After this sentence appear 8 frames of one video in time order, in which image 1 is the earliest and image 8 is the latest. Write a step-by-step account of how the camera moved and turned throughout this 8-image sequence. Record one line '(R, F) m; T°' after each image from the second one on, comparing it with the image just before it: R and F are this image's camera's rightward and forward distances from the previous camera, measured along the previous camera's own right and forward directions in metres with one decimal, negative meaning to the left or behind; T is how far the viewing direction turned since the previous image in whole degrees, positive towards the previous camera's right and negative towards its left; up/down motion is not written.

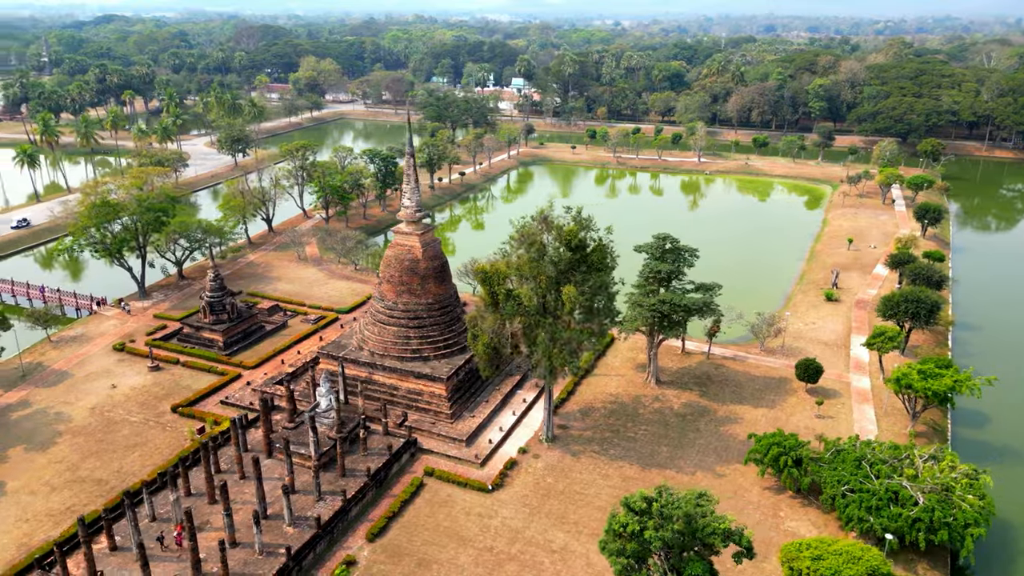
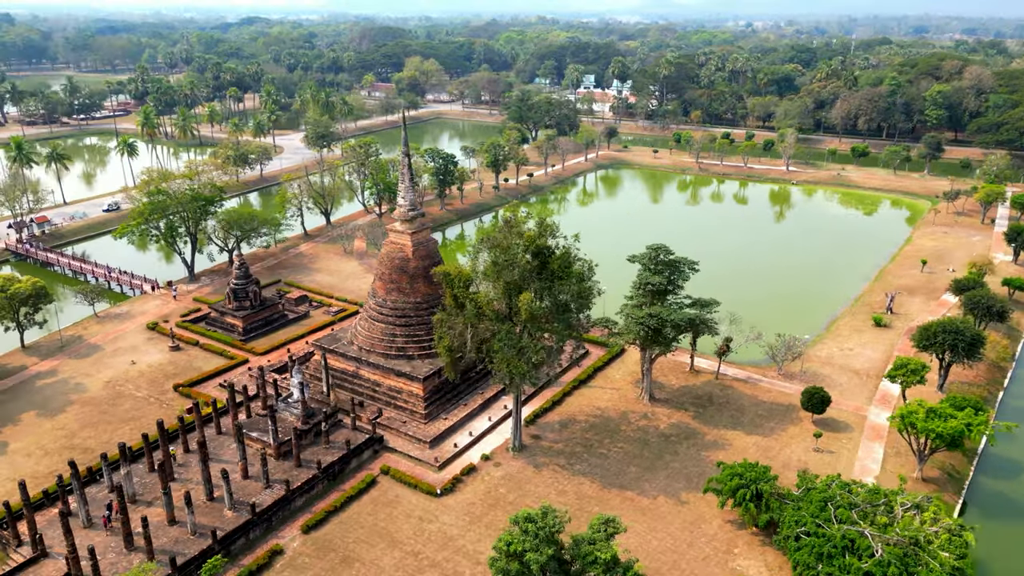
(+5.0, +0.9) m; -9°
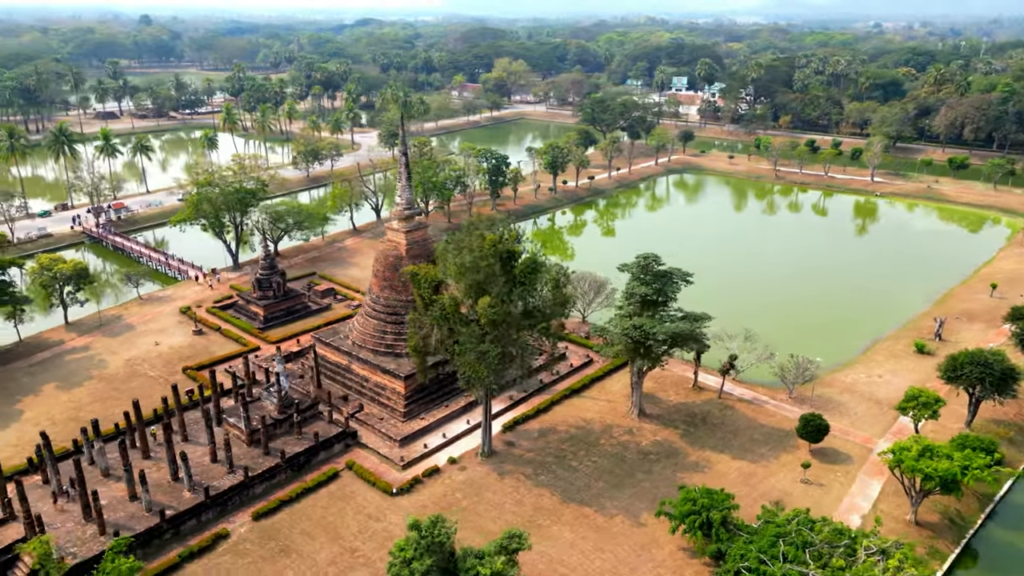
(+4.3, +0.7) m; -8°
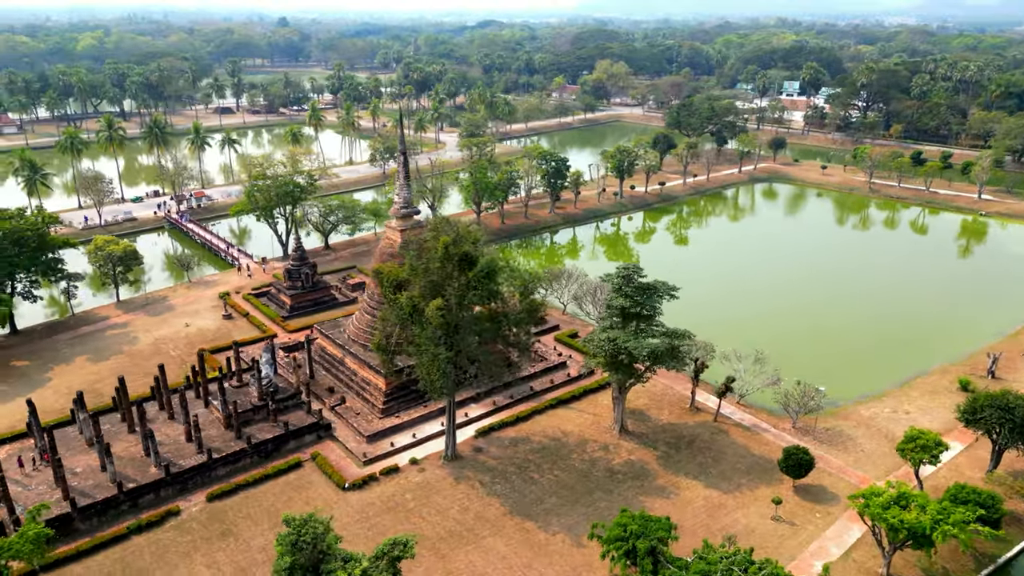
(+4.9, +0.8) m; -9°
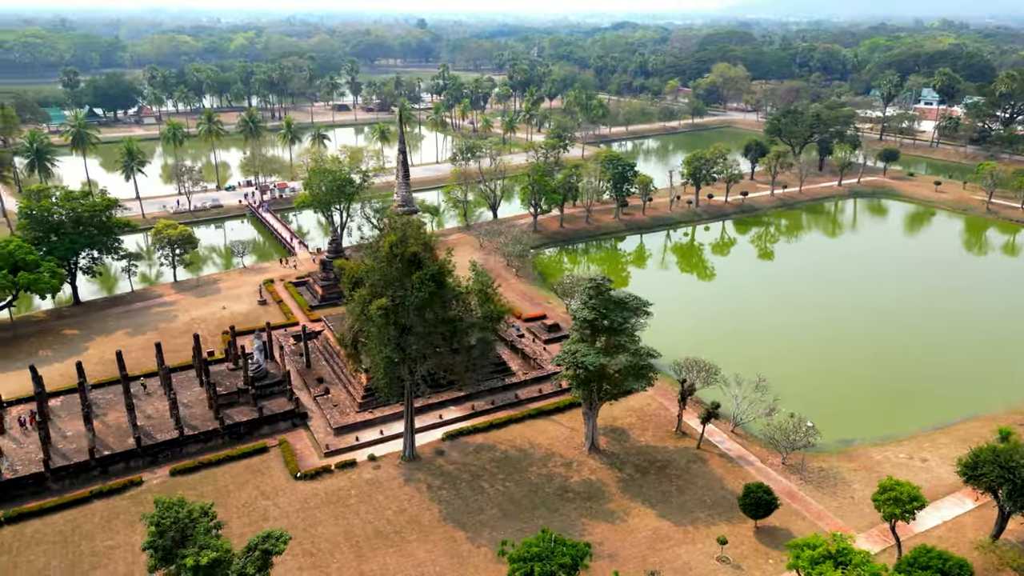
(+5.5, +1.0) m; -10°
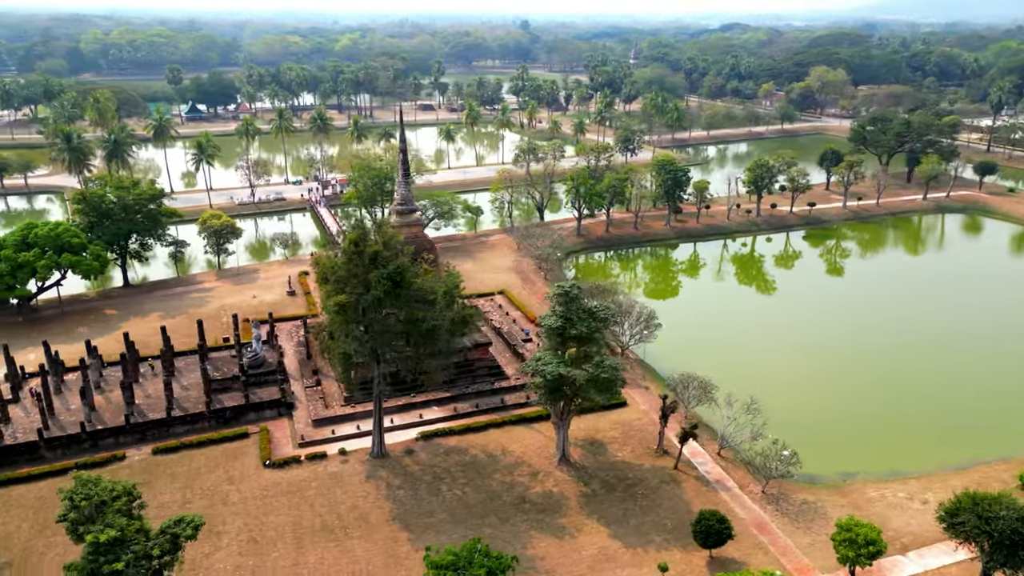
(+4.3, +0.7) m; -8°
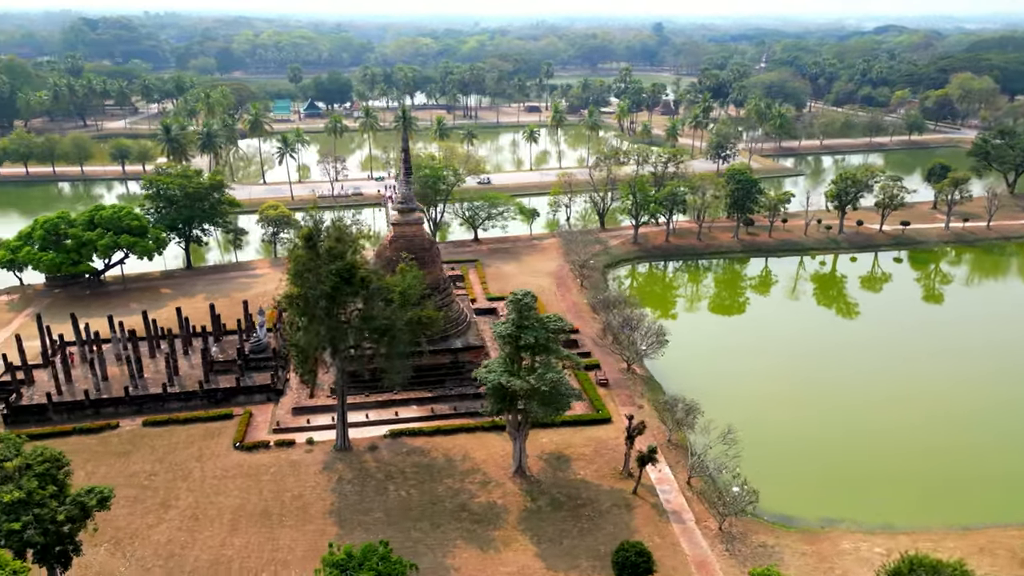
(+5.5, +1.0) m; -10°
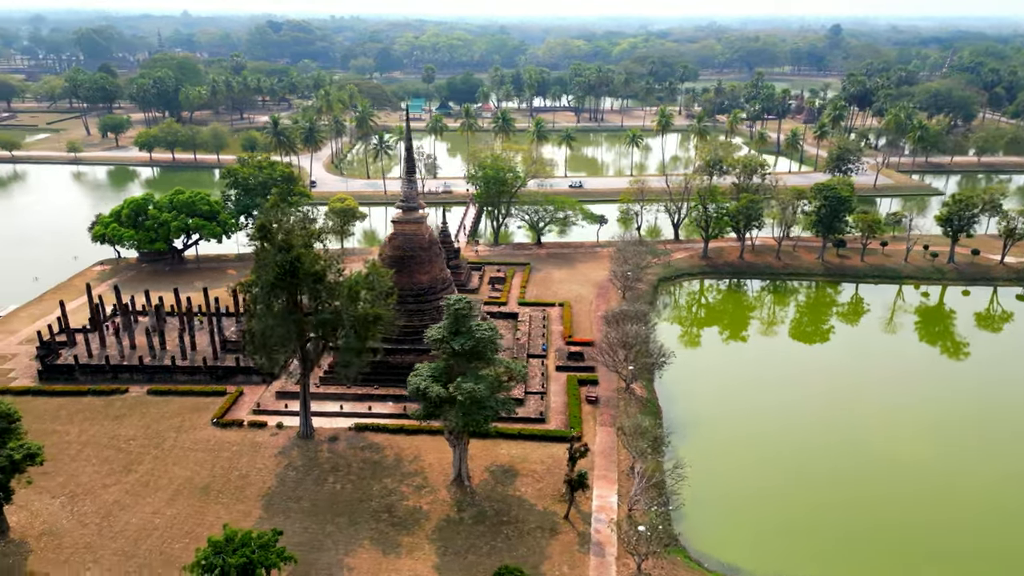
(+6.7, +1.3) m; -12°
